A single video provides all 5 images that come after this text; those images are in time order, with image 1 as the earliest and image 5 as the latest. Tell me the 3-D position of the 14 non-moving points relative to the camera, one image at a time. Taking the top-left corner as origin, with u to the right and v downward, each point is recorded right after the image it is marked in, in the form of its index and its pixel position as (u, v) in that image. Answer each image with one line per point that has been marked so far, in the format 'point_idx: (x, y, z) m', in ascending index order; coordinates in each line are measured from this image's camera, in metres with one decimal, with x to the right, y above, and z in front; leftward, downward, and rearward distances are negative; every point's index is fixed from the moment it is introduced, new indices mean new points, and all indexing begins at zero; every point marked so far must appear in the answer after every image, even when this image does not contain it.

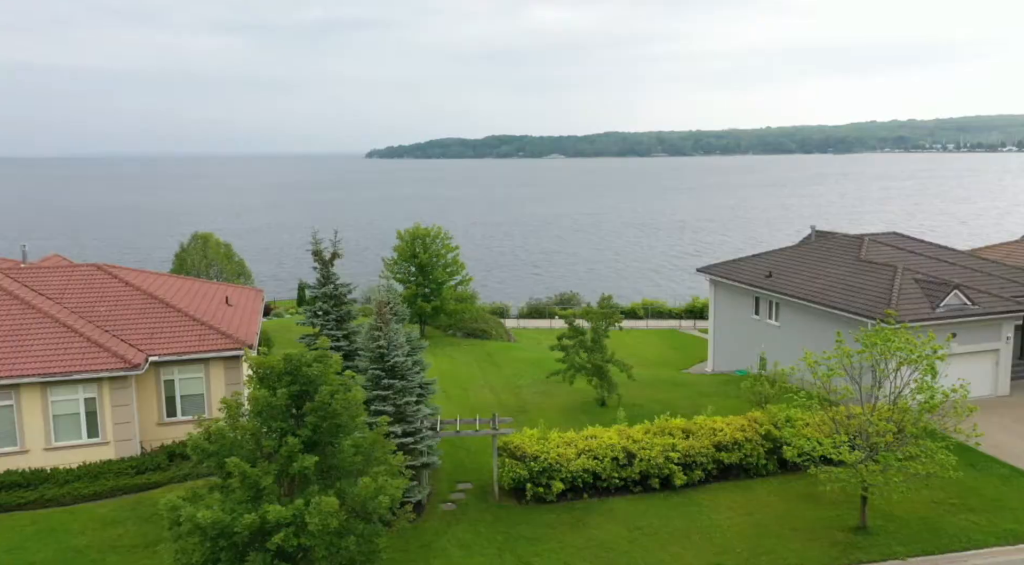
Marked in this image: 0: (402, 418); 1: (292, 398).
0: (-2.4, -3.0, +17.7) m
1: (-3.6, -1.9, +13.1) m
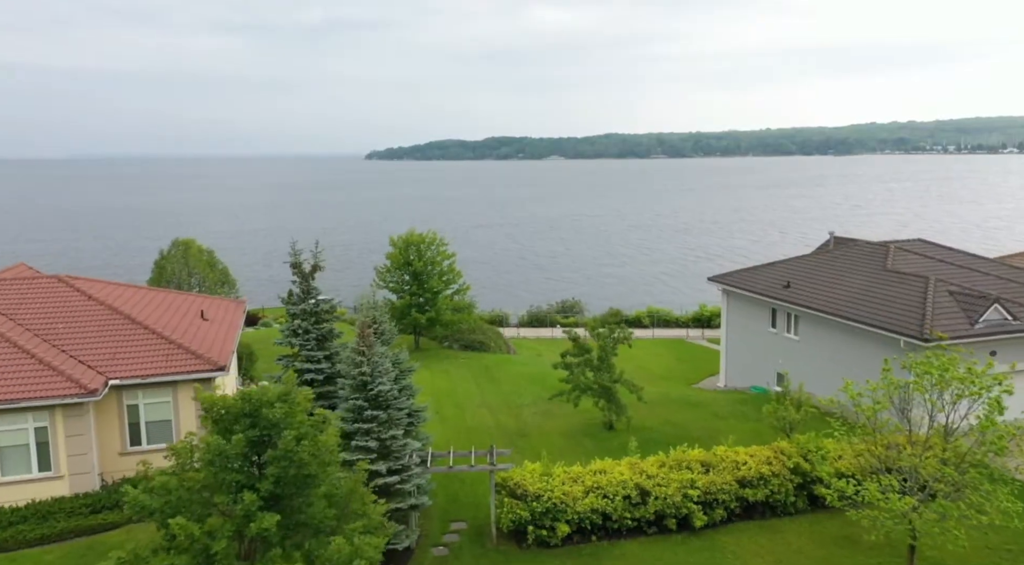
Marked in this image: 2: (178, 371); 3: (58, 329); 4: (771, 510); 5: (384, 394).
0: (-2.4, -3.4, +15.7) m
1: (-3.6, -2.2, +11.1) m
2: (-8.1, -2.2, +19.3) m
3: (-11.3, -1.1, +19.9) m
4: (+5.7, -5.0, +17.7) m
5: (-2.5, -2.2, +15.8) m
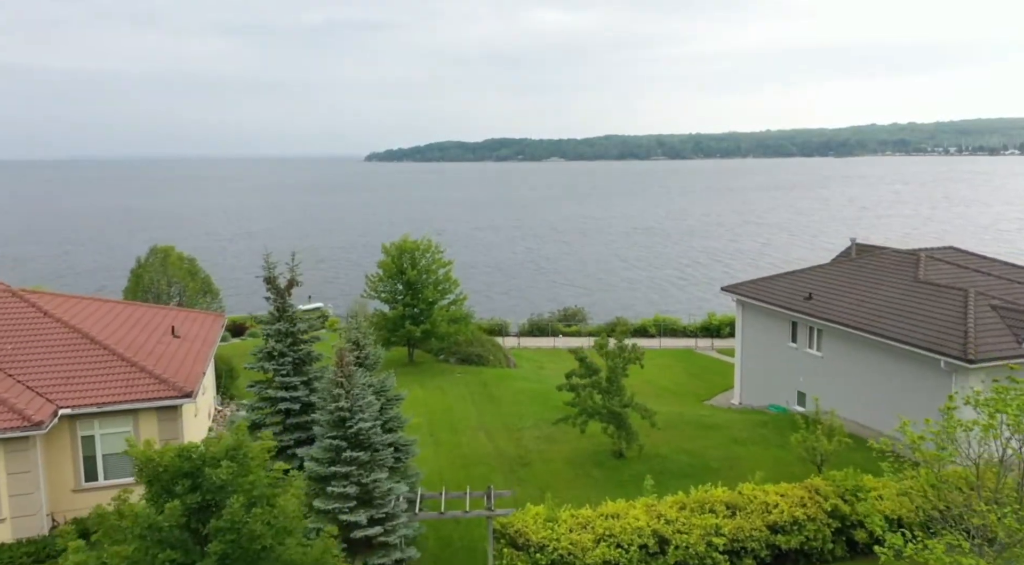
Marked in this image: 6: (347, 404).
0: (-2.4, -3.7, +13.6) m
1: (-3.6, -2.6, +9.0) m
2: (-8.1, -2.5, +17.3) m
3: (-11.3, -1.5, +17.8) m
4: (+5.7, -5.4, +15.6) m
5: (-2.5, -2.6, +13.7) m
6: (-2.9, -2.1, +13.7) m
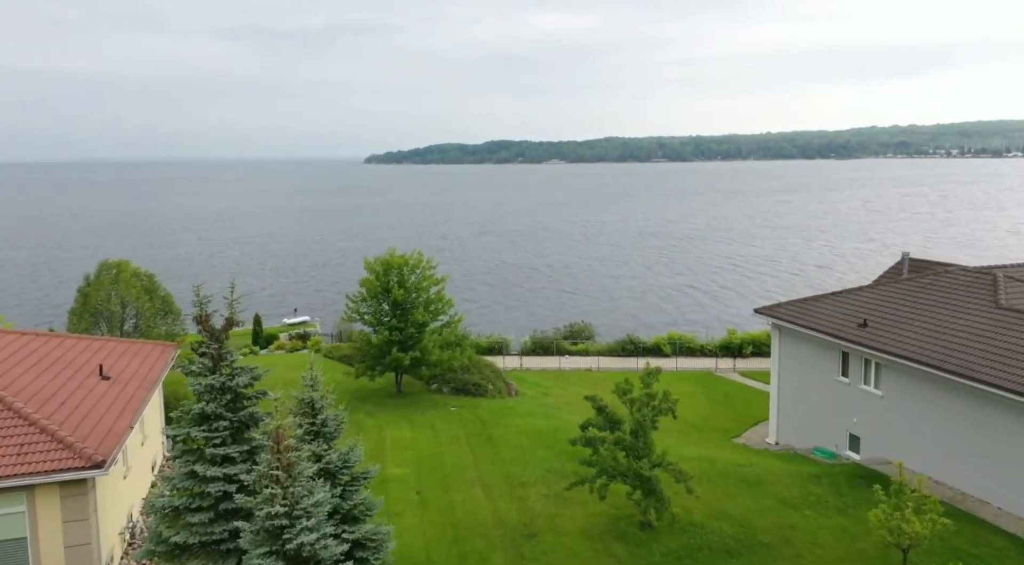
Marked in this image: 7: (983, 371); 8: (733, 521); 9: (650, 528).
0: (-2.4, -4.4, +9.7) m
1: (-3.6, -3.2, +5.1) m
2: (-8.0, -3.2, +13.3) m
3: (-11.3, -2.2, +13.9) m
4: (+5.8, -6.1, +11.7) m
5: (-2.5, -3.2, +9.8) m
6: (-2.8, -2.7, +9.8) m
7: (+10.7, -2.0, +18.0) m
8: (+4.8, -5.2, +17.4) m
9: (+2.9, -5.2, +17.0) m
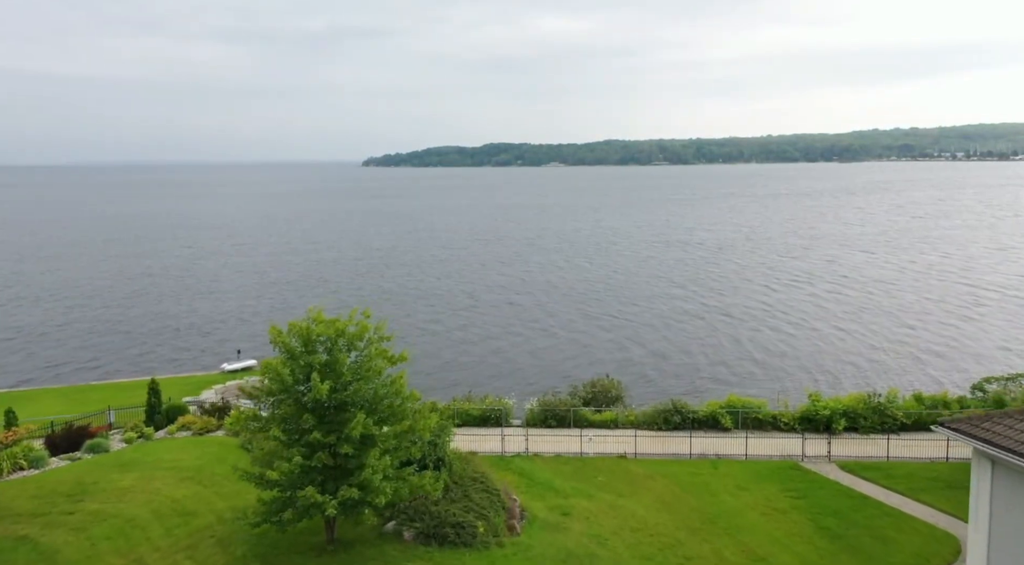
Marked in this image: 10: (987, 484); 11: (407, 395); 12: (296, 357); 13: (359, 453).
0: (-2.3, -6.0, -1.4) m
1: (-3.5, -4.9, -6.0) m
2: (-7.9, -4.8, +2.2) m
3: (-11.2, -3.8, +2.8) m
4: (+5.9, -7.7, +0.5) m
5: (-2.4, -4.9, -1.4) m
6: (-2.7, -4.4, -1.4) m
7: (+10.7, -3.7, +6.9) m
8: (+4.9, -6.9, +6.2) m
9: (+3.0, -6.9, +5.9) m
10: (+8.5, -3.7, +14.5) m
11: (-2.2, -2.4, +17.0) m
12: (-4.4, -1.5, +16.5) m
13: (-3.1, -3.4, +16.5) m
